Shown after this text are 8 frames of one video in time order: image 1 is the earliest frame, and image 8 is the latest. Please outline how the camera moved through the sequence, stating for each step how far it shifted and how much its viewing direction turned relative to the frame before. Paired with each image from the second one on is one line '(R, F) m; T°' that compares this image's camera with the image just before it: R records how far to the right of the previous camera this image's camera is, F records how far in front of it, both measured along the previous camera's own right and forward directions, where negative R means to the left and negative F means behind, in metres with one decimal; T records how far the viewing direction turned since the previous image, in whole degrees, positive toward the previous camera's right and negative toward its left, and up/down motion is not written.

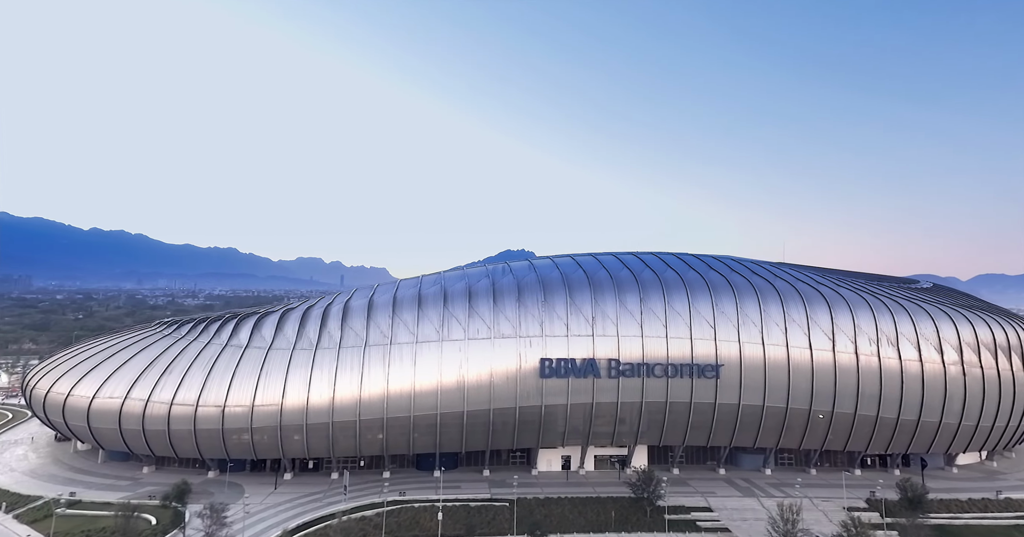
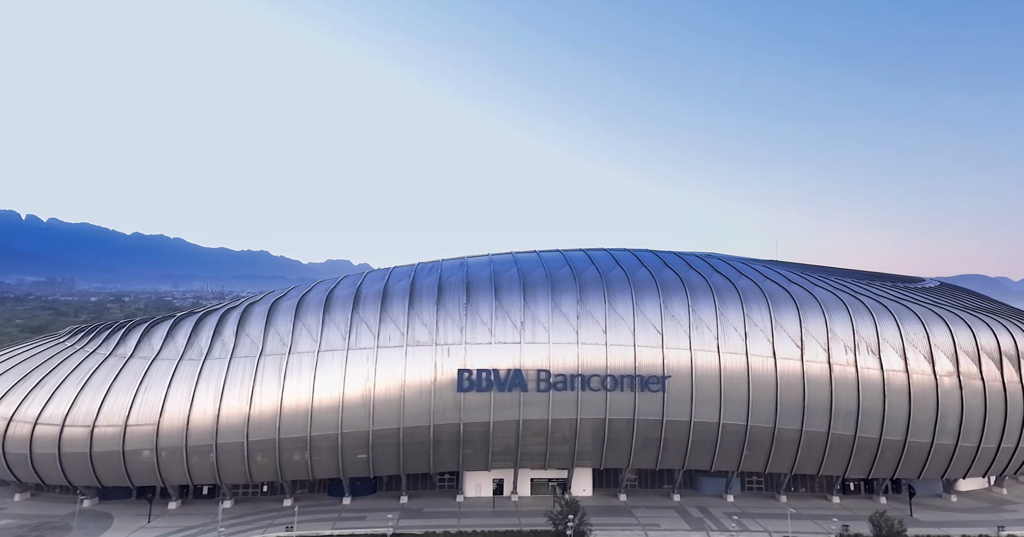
(+6.5, +5.1) m; -2°
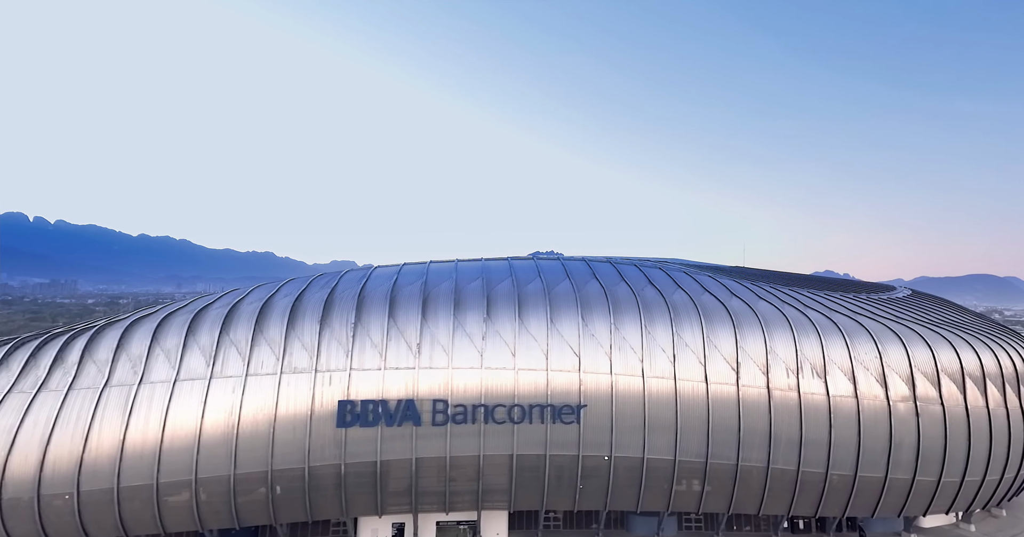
(+5.4, +4.6) m; +1°
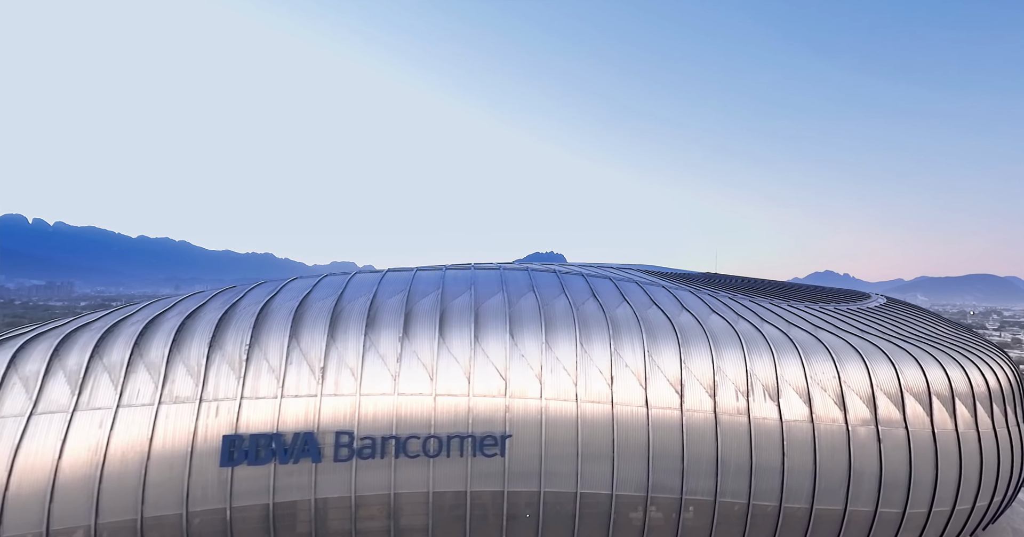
(+3.7, +3.2) m; +1°
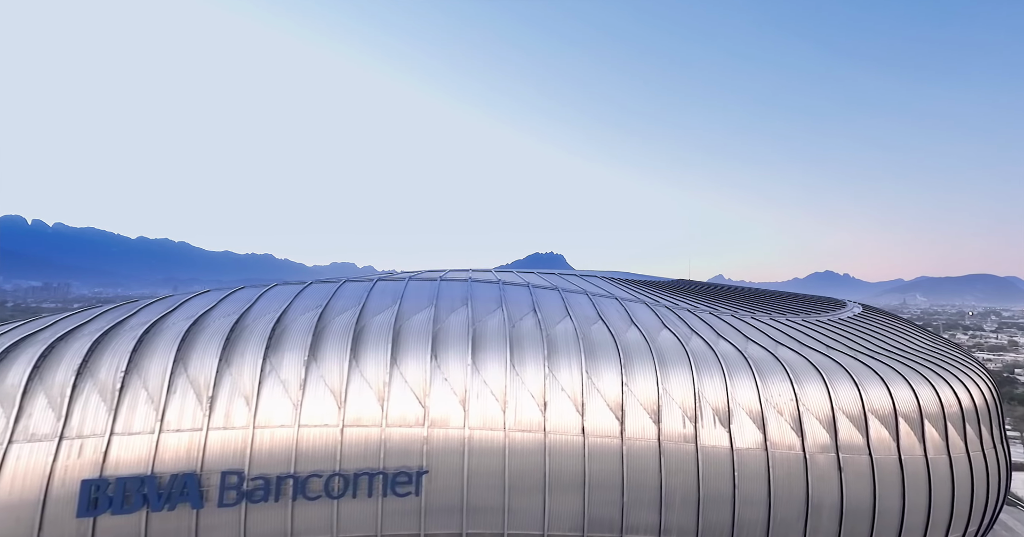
(+3.4, +3.1) m; 0°
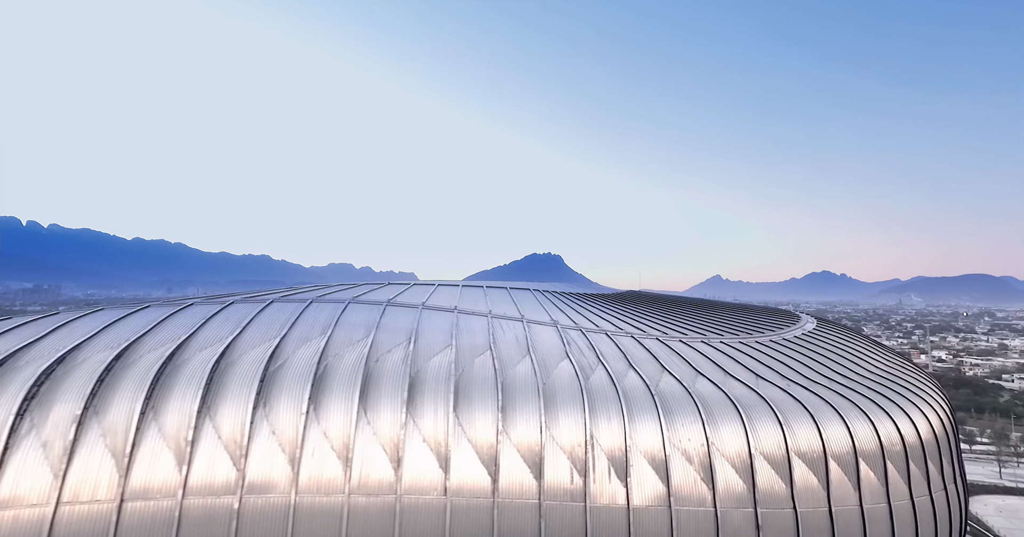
(+3.3, +2.8) m; +1°
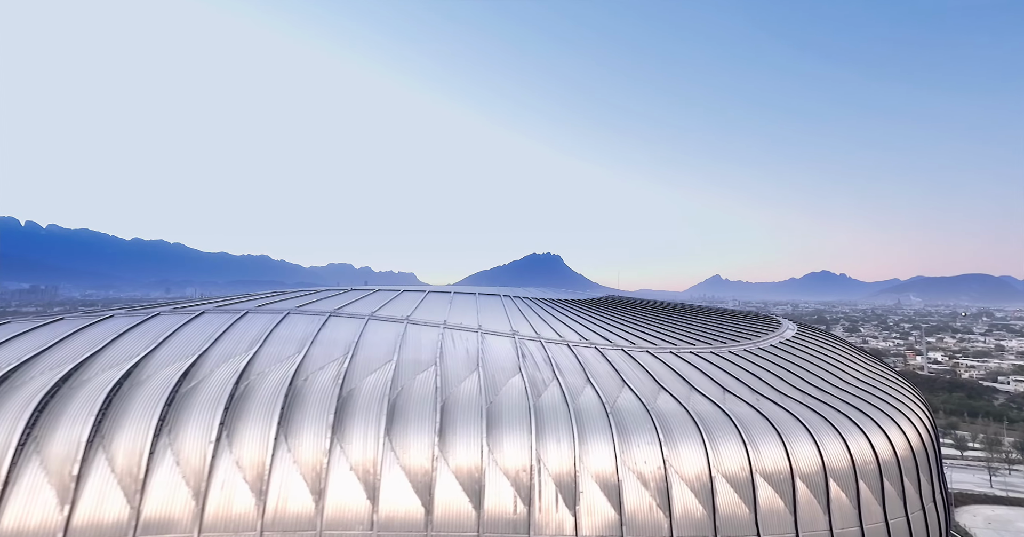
(+2.1, +1.4) m; 0°
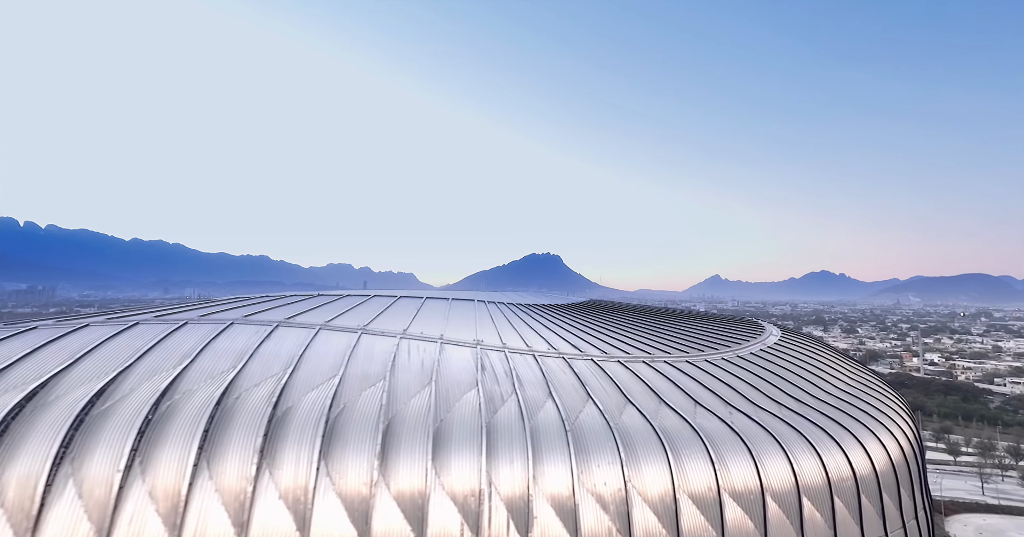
(+1.8, +1.3) m; 0°
